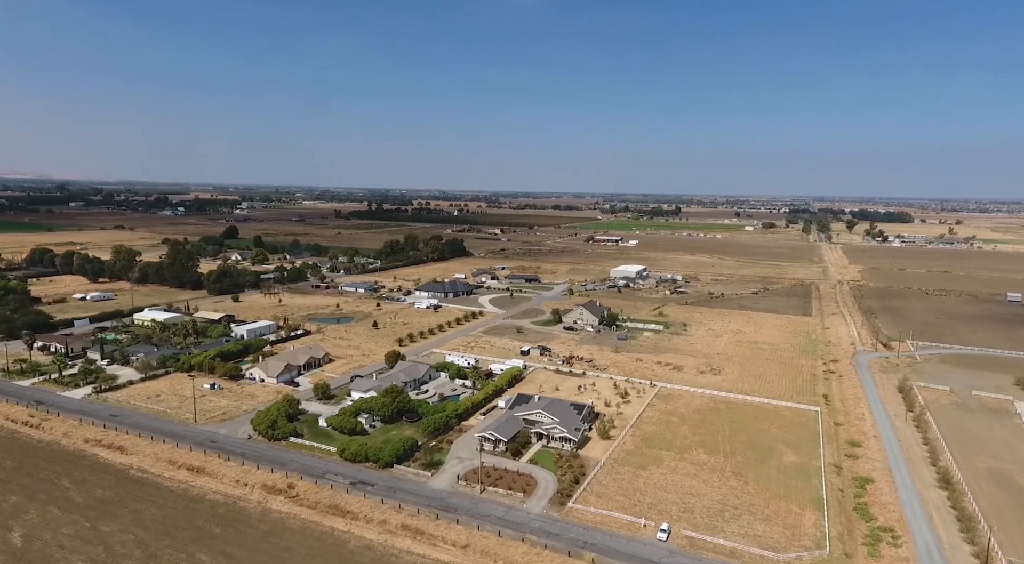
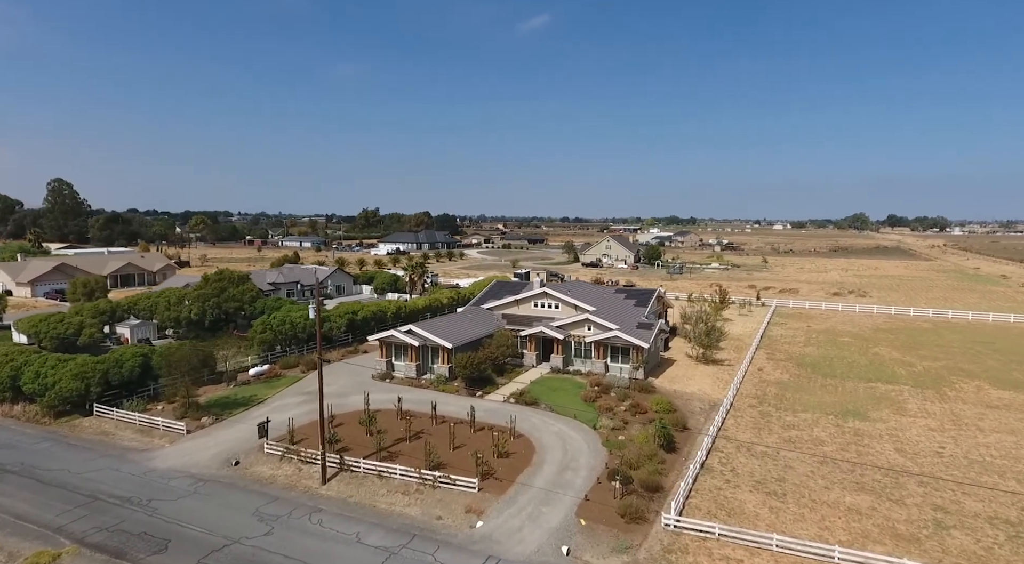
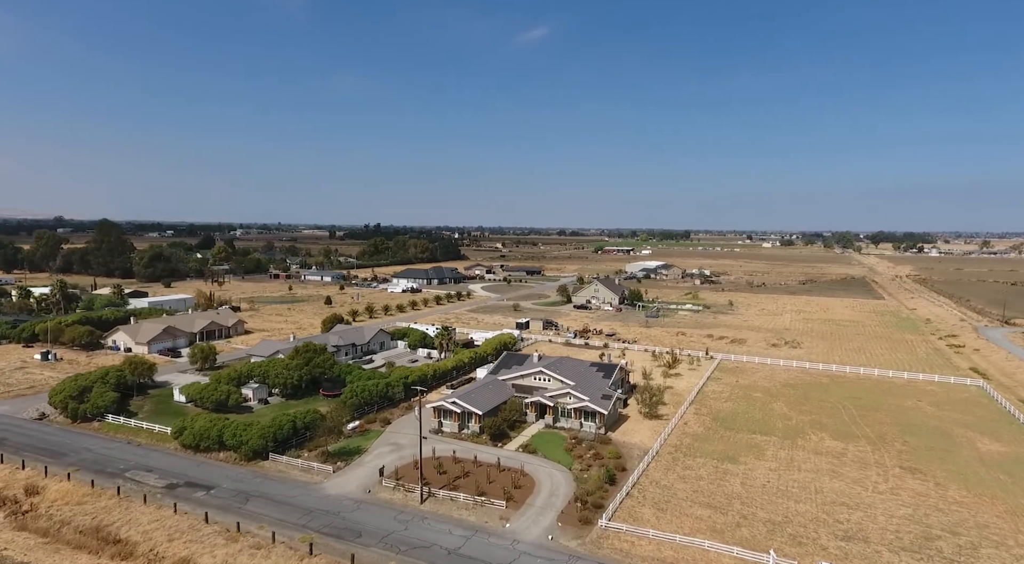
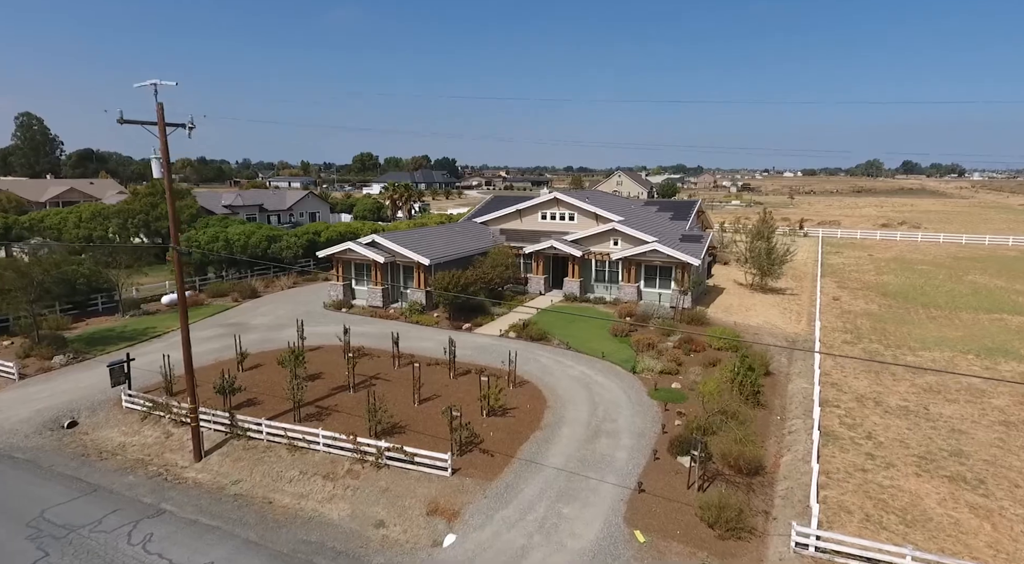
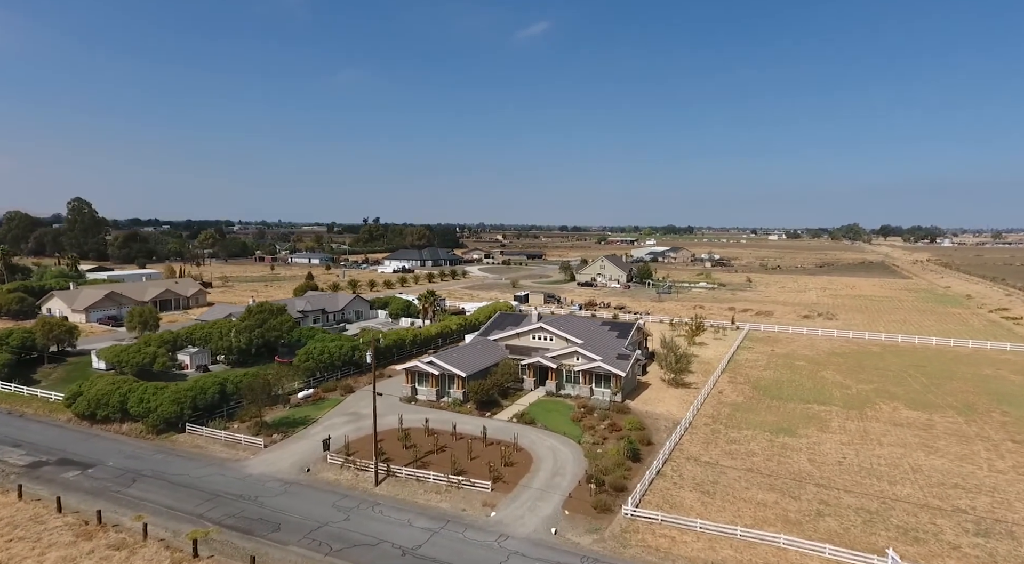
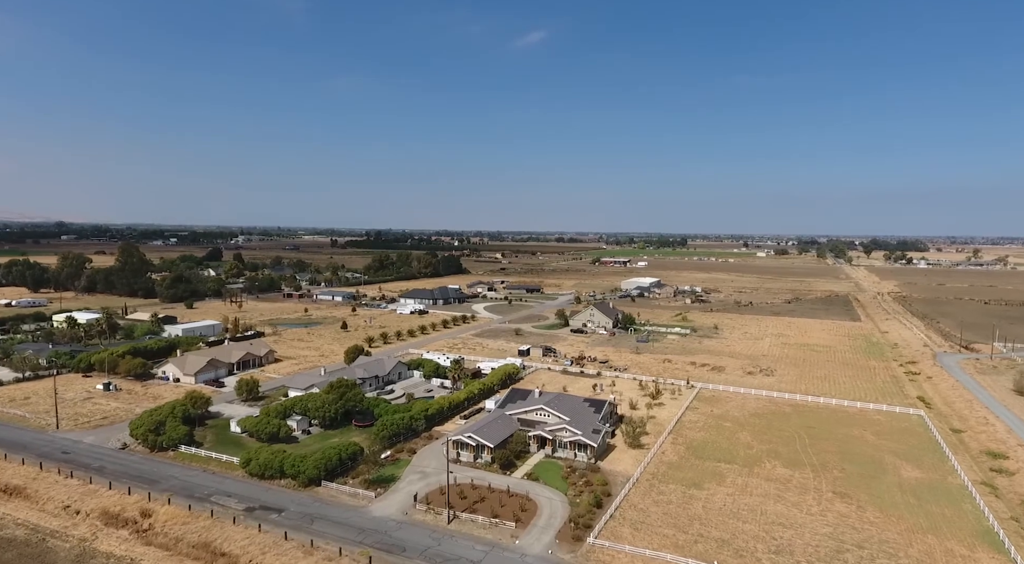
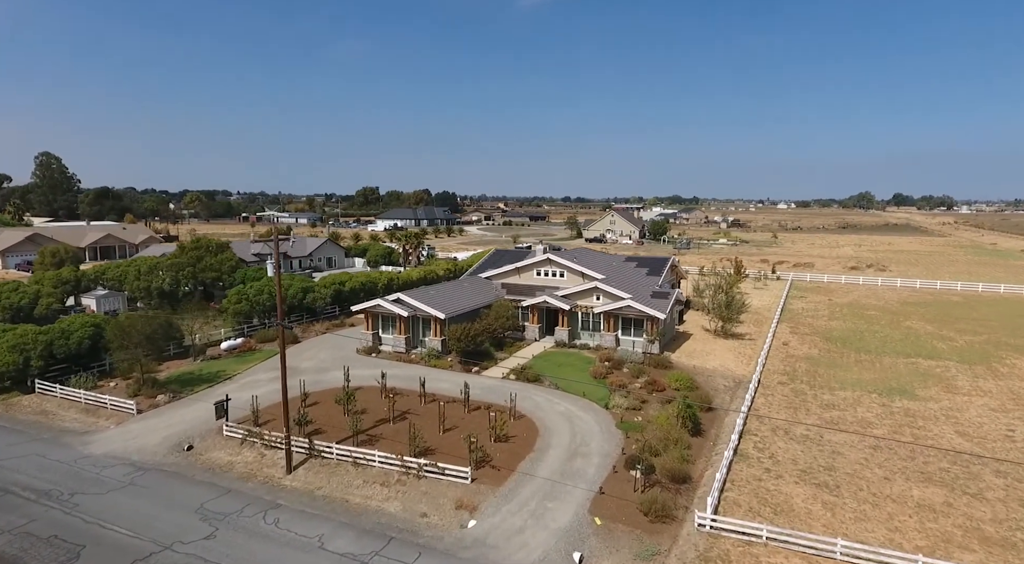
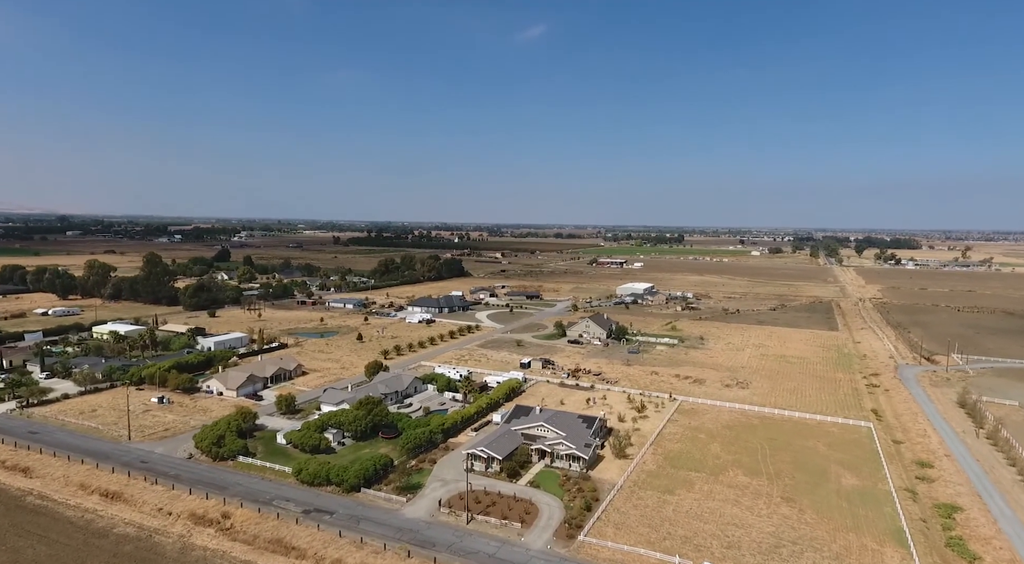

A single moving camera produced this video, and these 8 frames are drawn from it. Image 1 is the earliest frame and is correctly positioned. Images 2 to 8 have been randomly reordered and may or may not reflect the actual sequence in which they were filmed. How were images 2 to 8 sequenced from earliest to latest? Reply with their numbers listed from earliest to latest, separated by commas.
8, 6, 3, 5, 2, 7, 4
